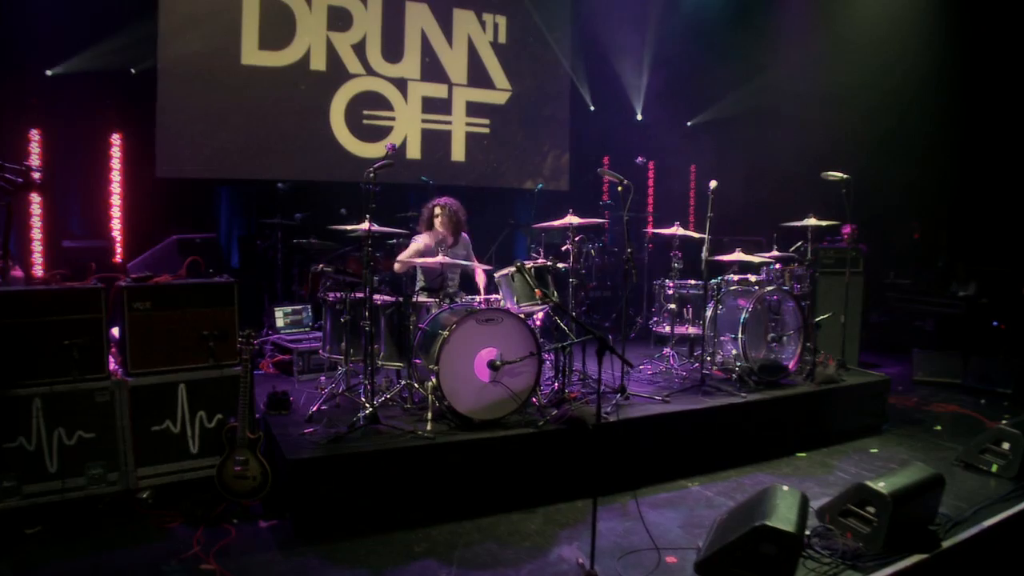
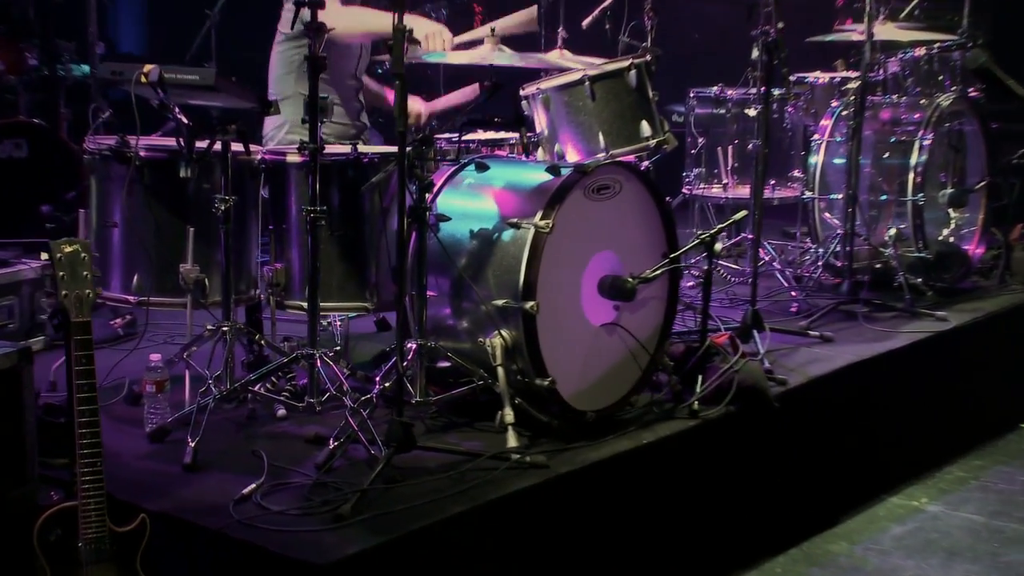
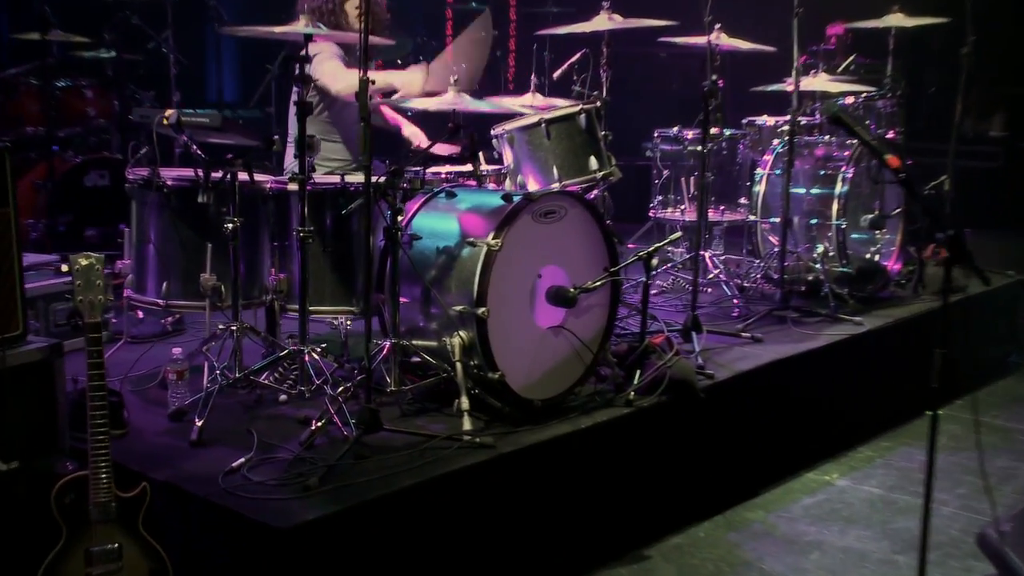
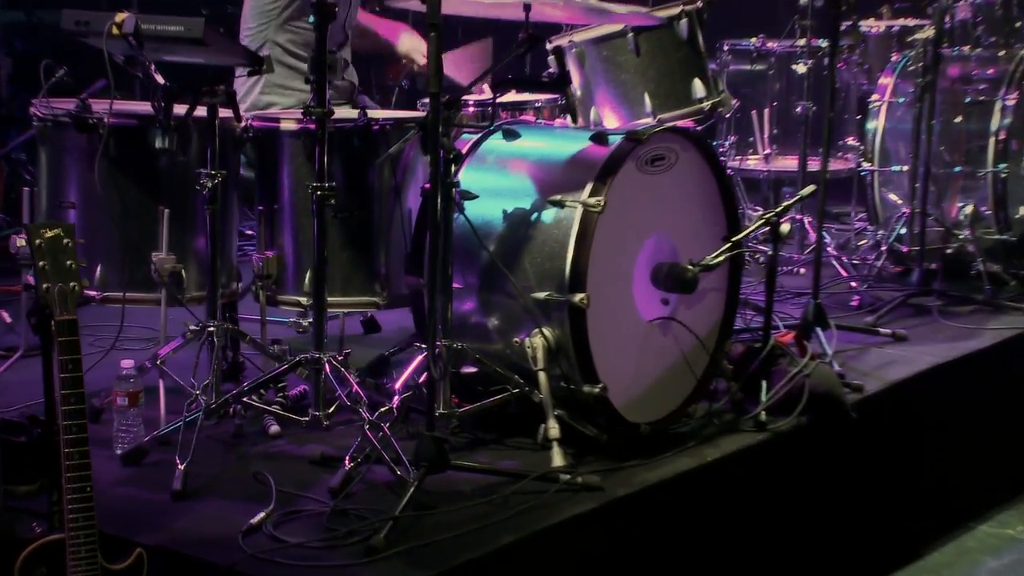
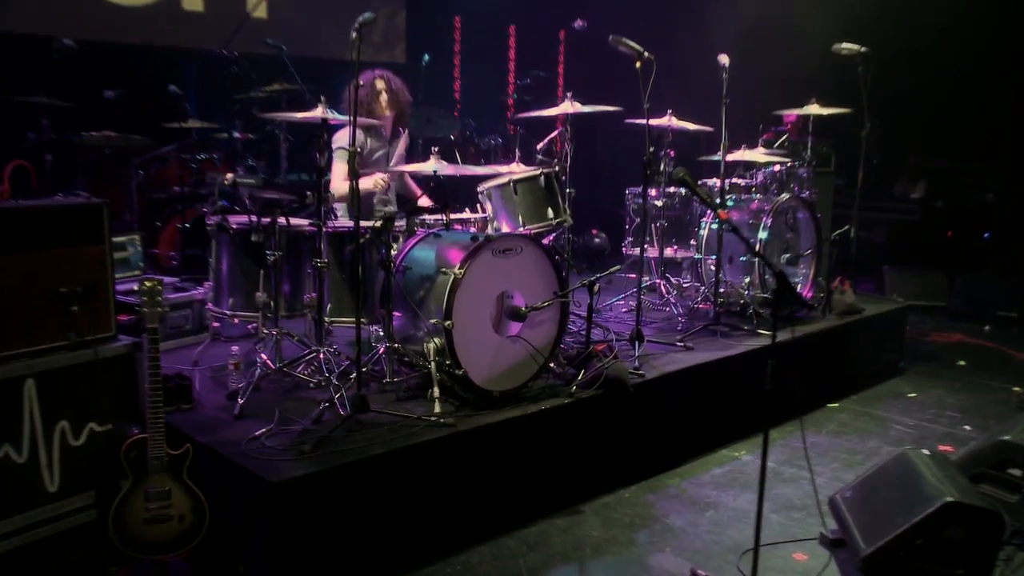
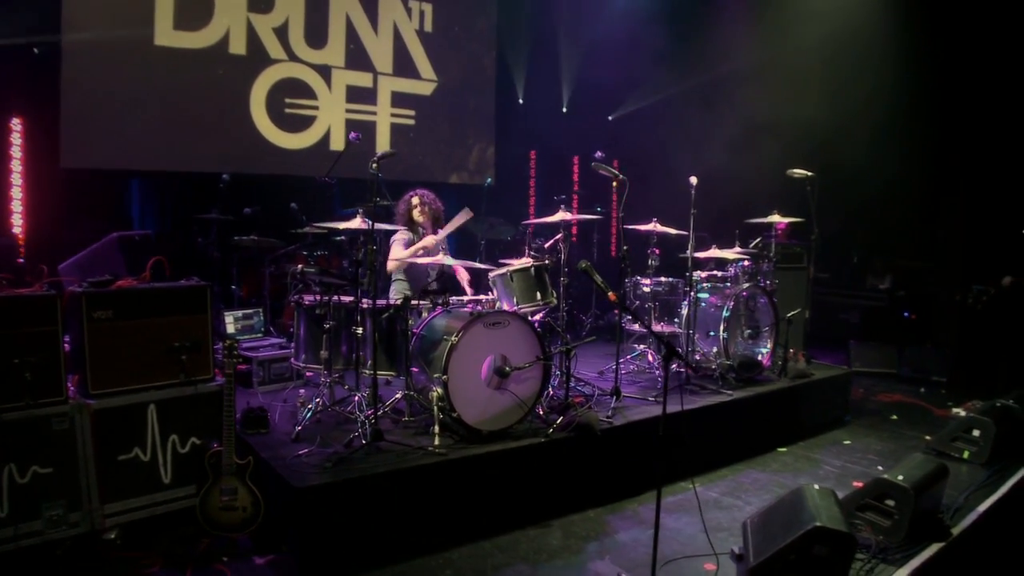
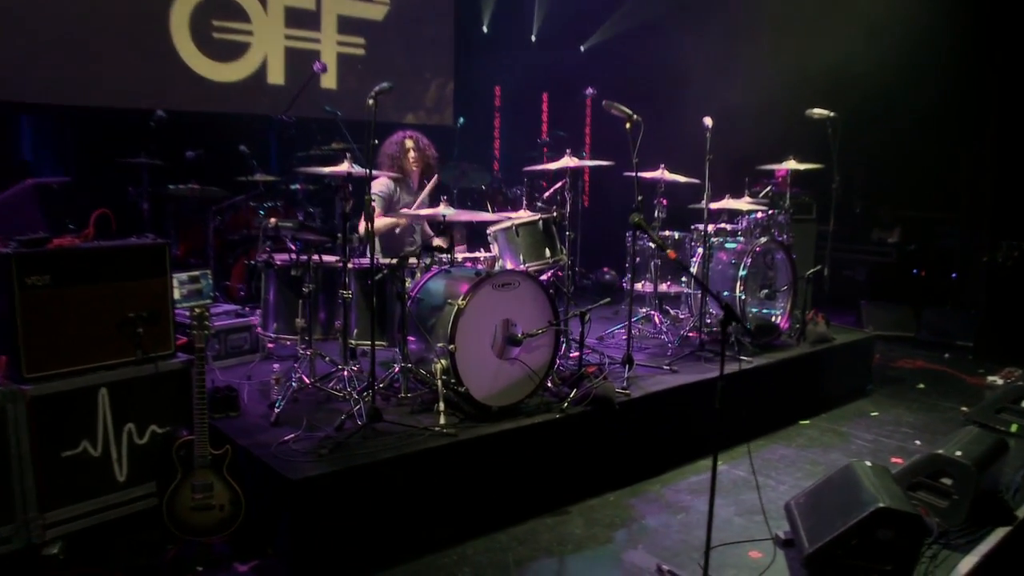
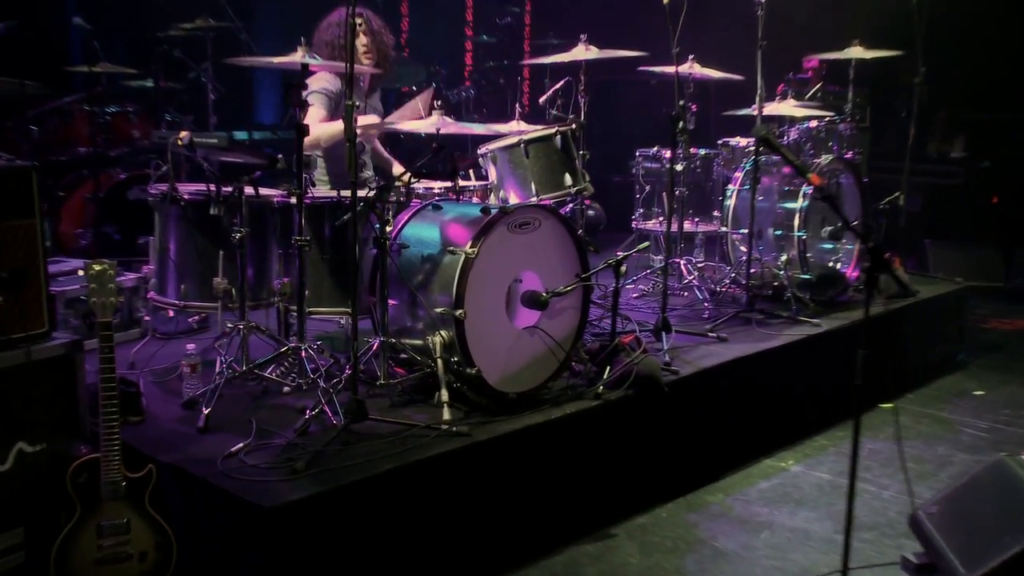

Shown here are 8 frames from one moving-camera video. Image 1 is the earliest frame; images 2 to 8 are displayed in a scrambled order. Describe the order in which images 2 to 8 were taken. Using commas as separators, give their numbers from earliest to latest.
6, 7, 5, 8, 3, 2, 4
